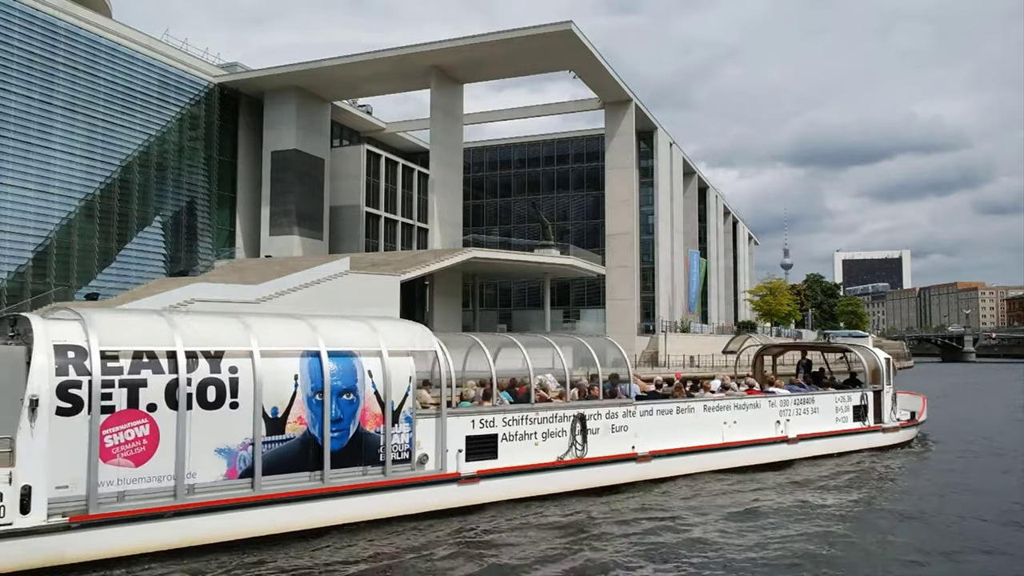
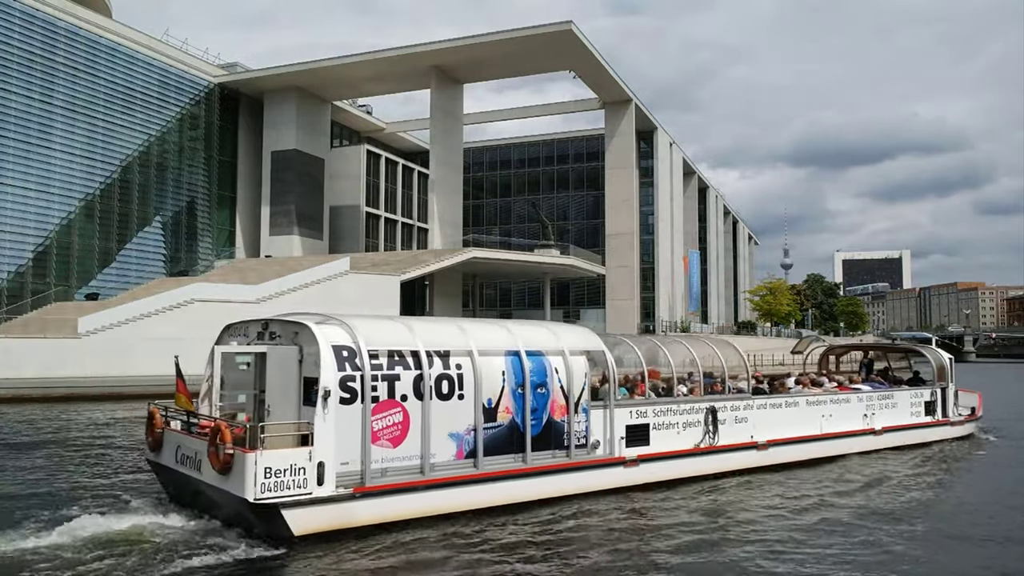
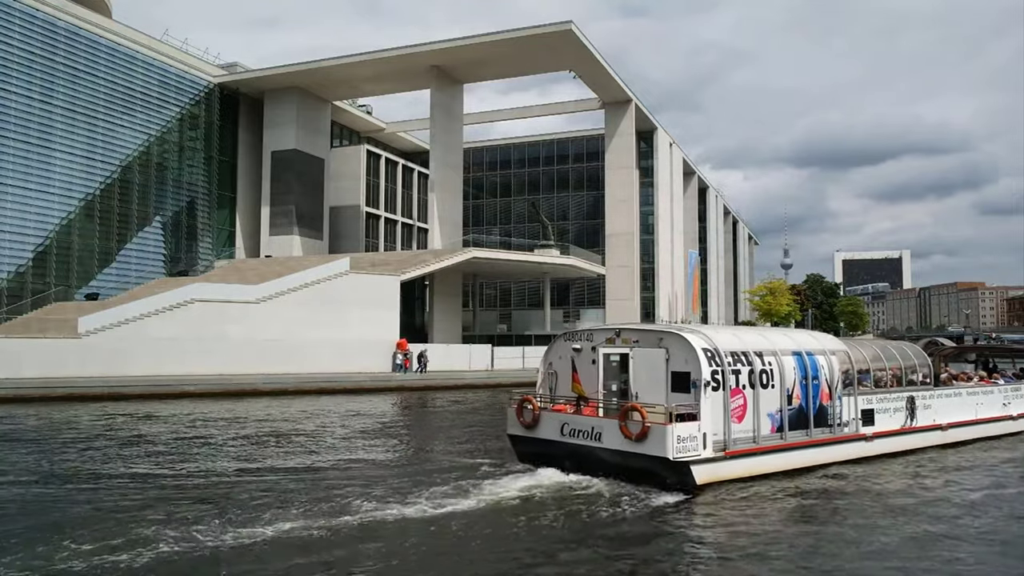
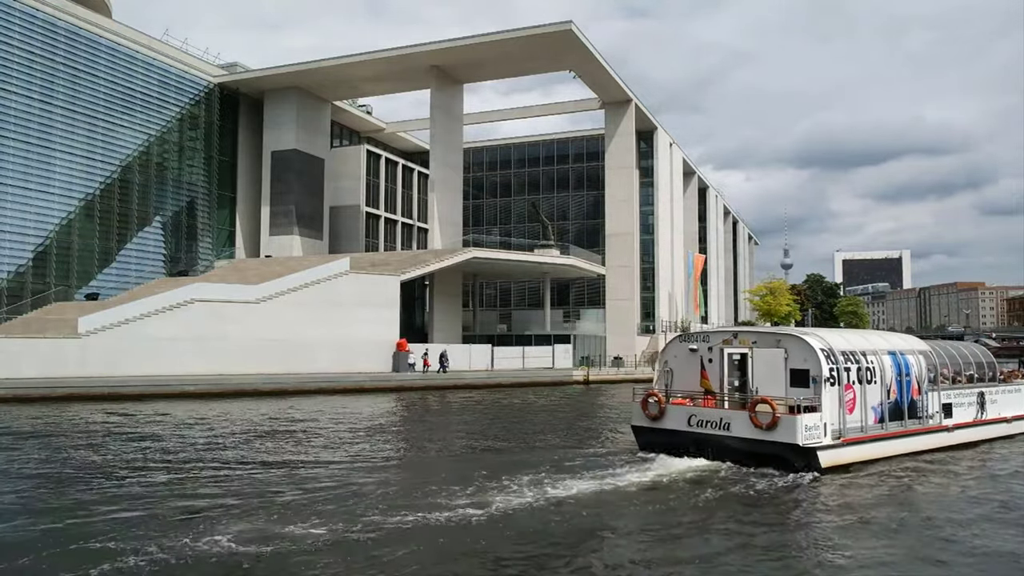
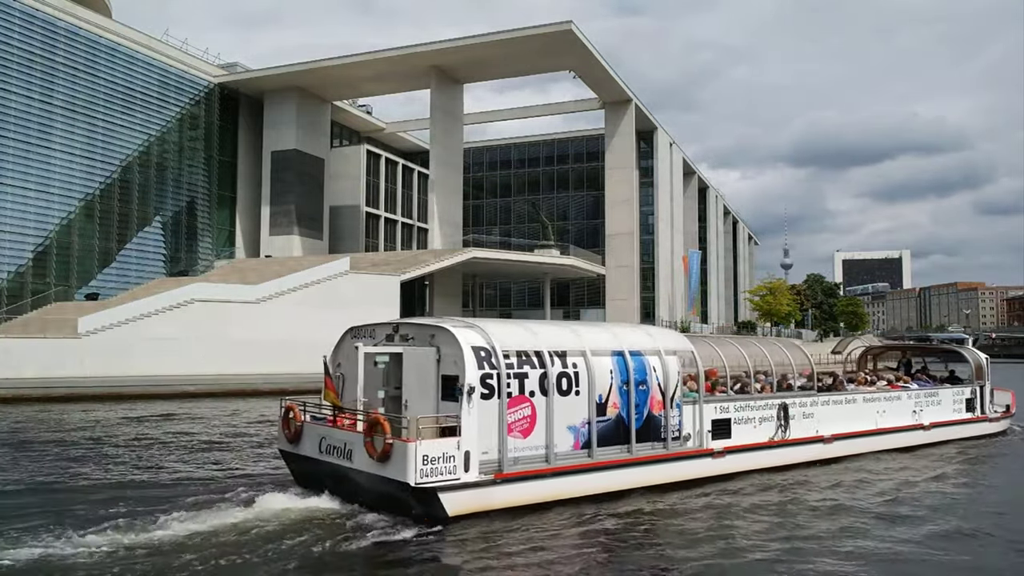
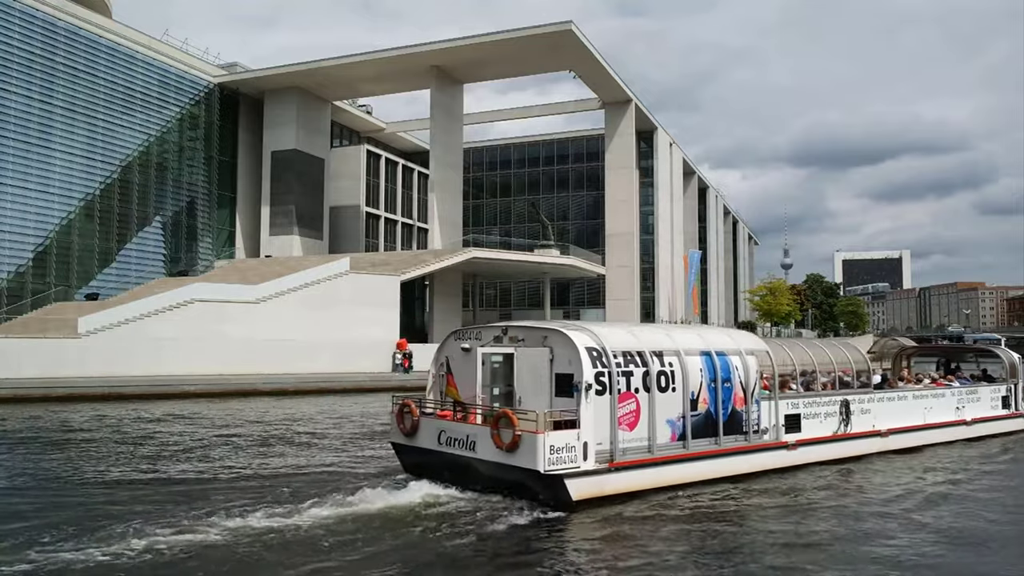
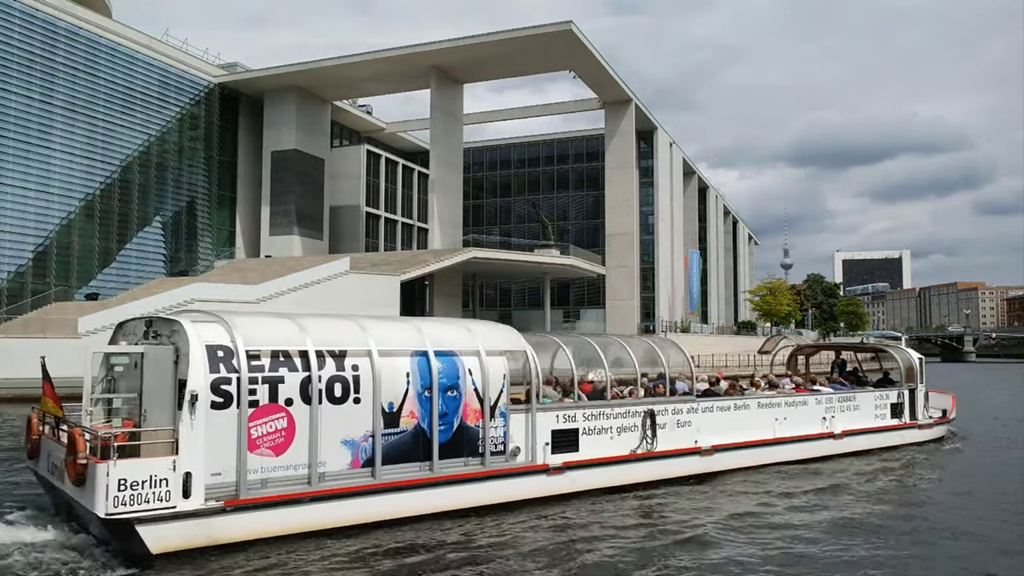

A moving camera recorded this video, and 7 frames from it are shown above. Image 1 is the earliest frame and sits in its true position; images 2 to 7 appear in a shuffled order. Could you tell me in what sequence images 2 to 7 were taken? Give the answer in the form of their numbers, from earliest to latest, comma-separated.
7, 2, 5, 6, 3, 4
